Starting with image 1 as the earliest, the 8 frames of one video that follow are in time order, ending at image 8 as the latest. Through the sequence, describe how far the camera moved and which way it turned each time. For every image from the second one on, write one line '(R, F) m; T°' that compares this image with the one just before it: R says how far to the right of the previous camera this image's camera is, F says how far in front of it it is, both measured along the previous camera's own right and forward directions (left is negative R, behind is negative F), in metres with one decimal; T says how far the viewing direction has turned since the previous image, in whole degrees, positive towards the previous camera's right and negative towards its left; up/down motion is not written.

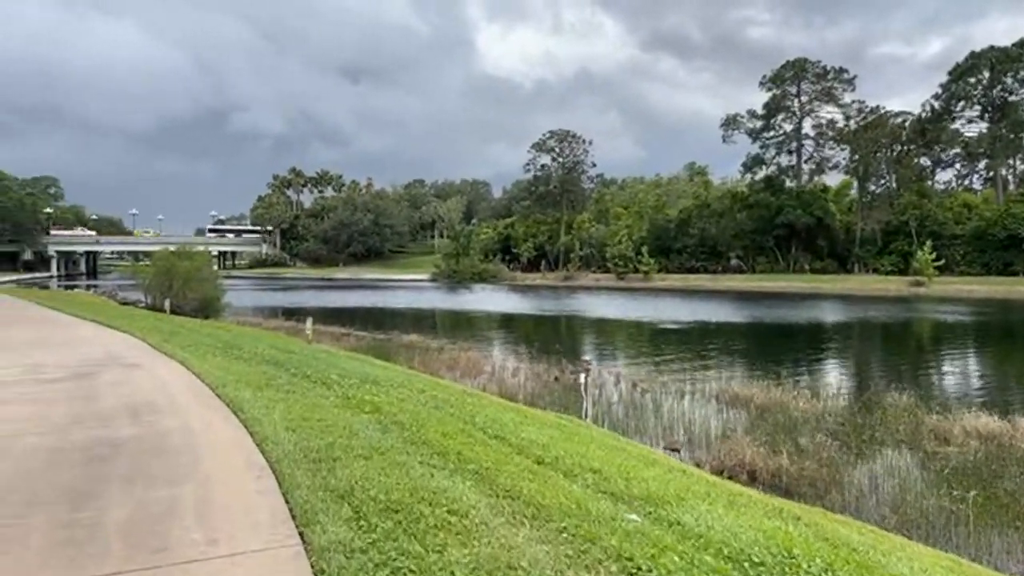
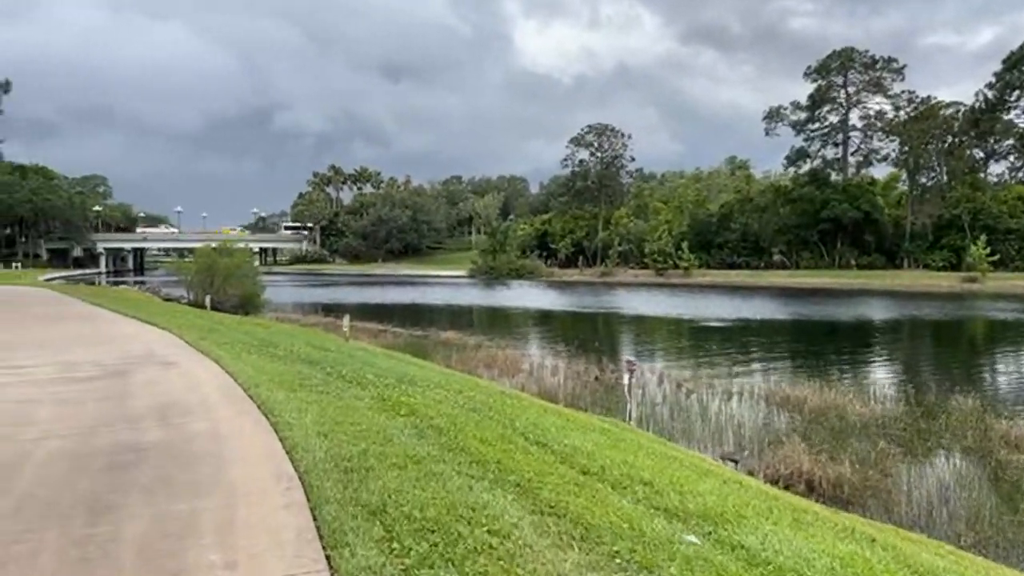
(-0.1, +0.5) m; -3°
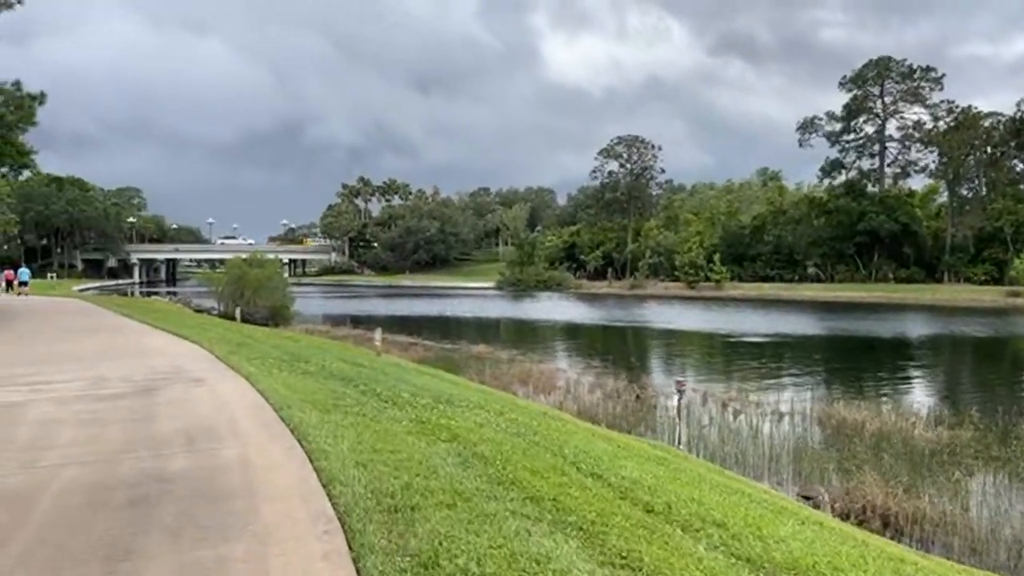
(-0.3, +0.6) m; -2°
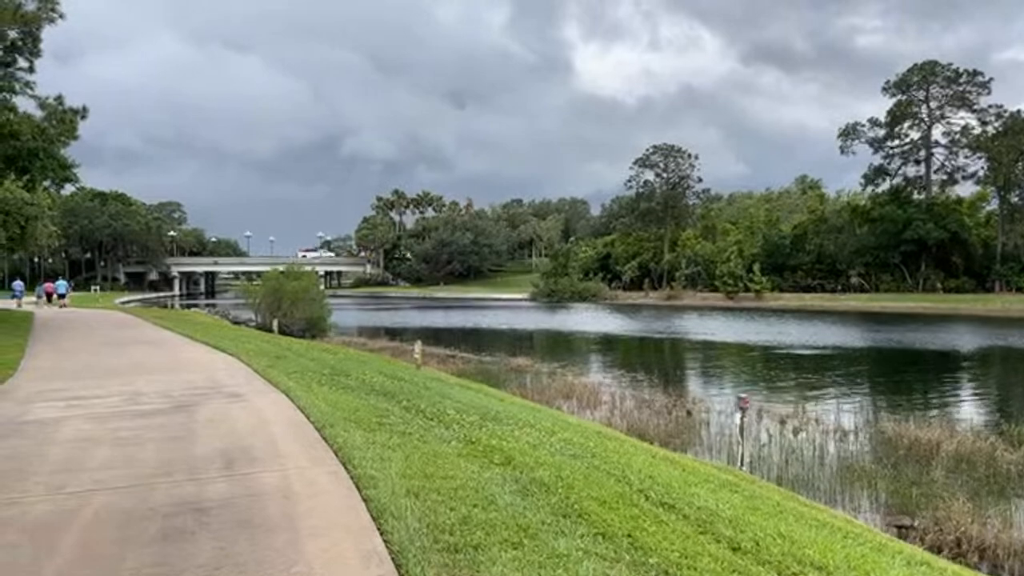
(-0.3, +0.6) m; -3°
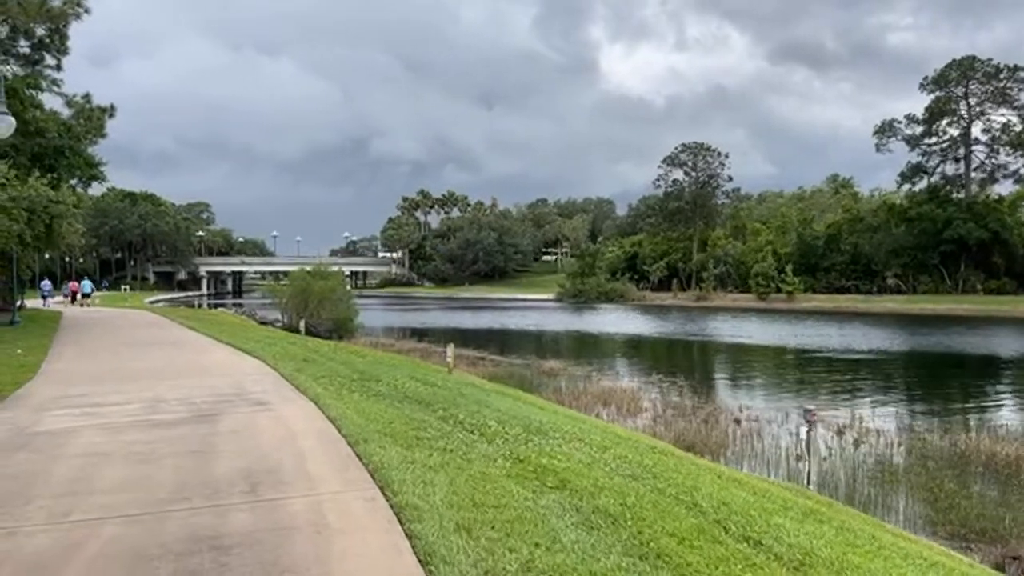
(-0.3, +0.8) m; -2°
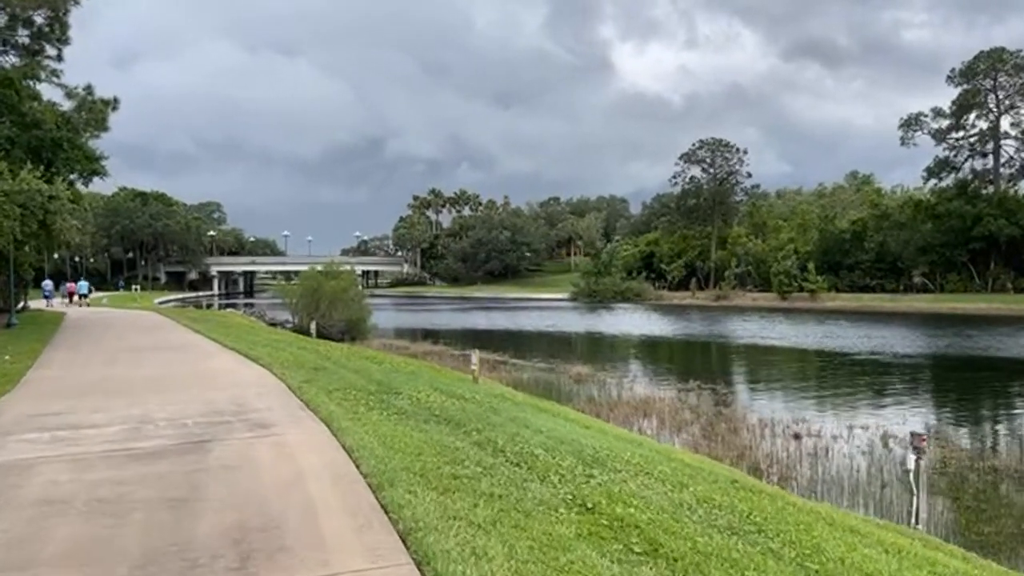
(-0.5, +1.7) m; -1°
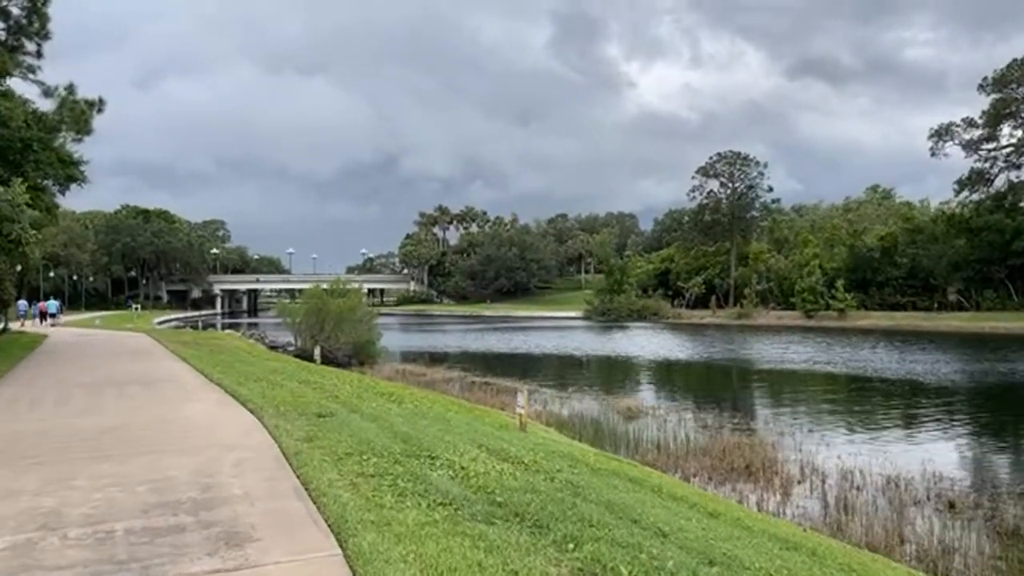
(-0.9, +3.3) m; 0°
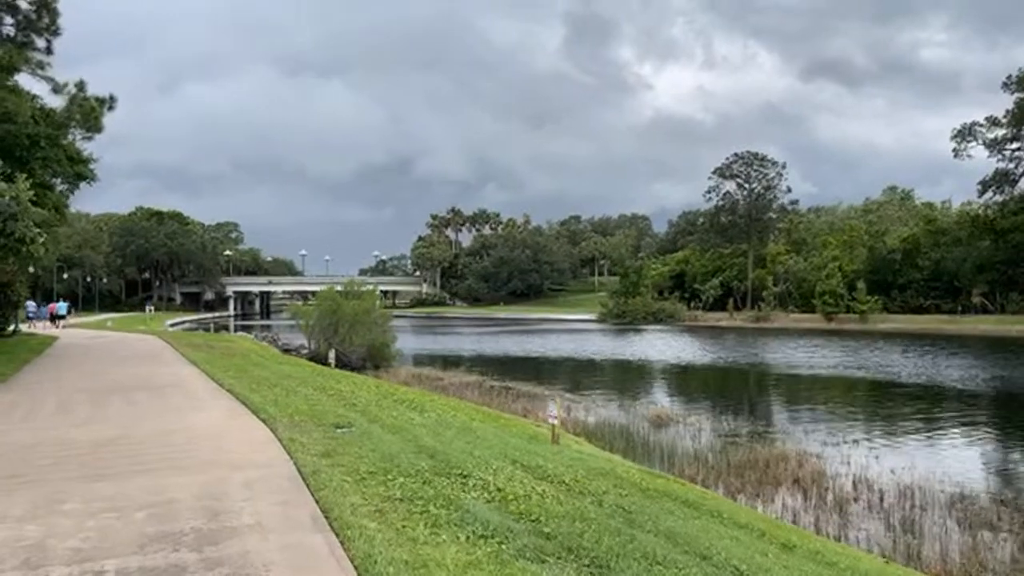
(-0.3, +0.9) m; -1°
